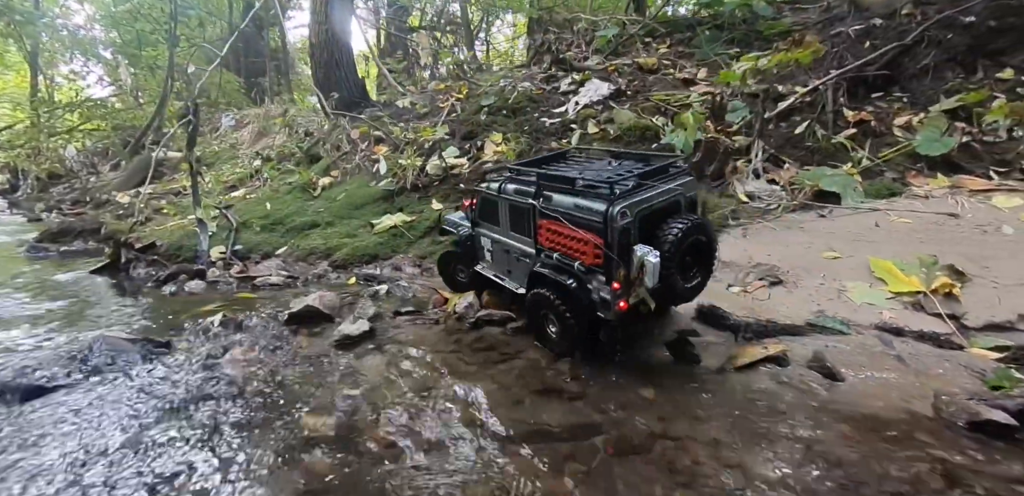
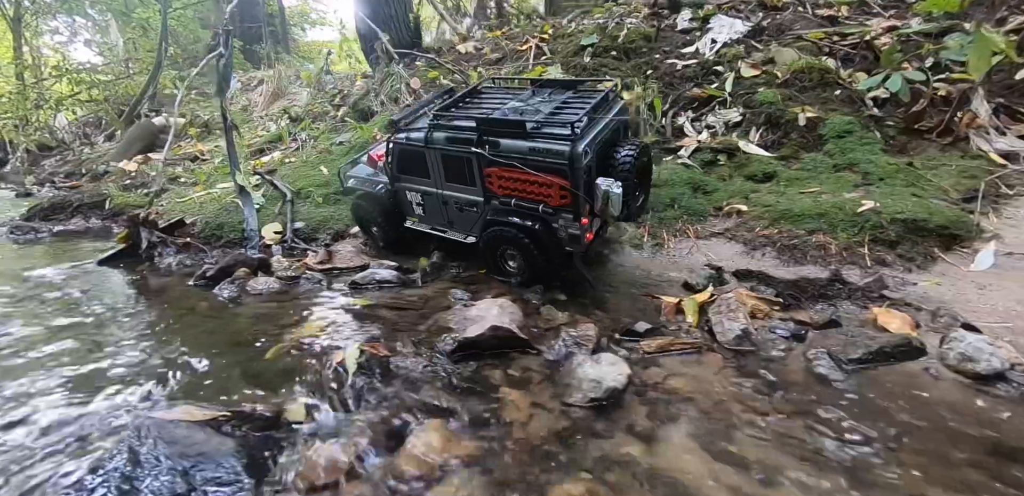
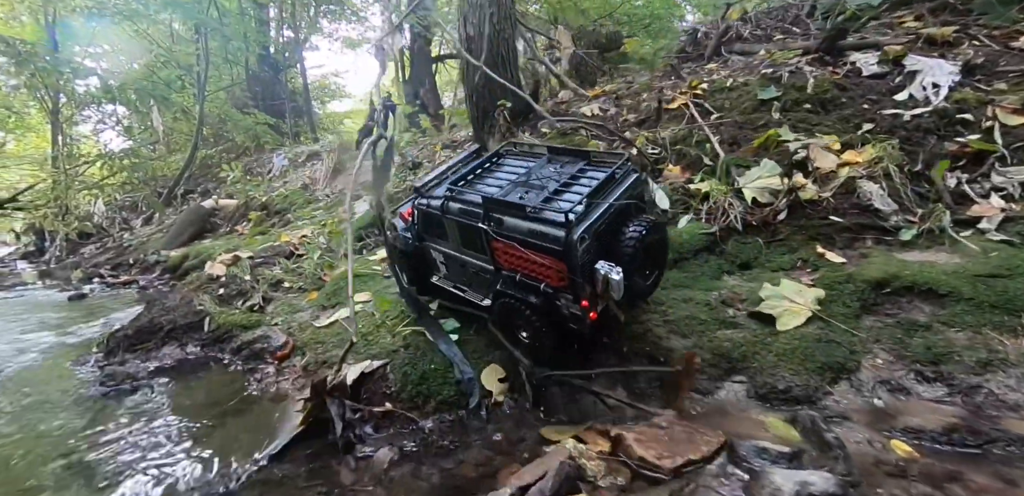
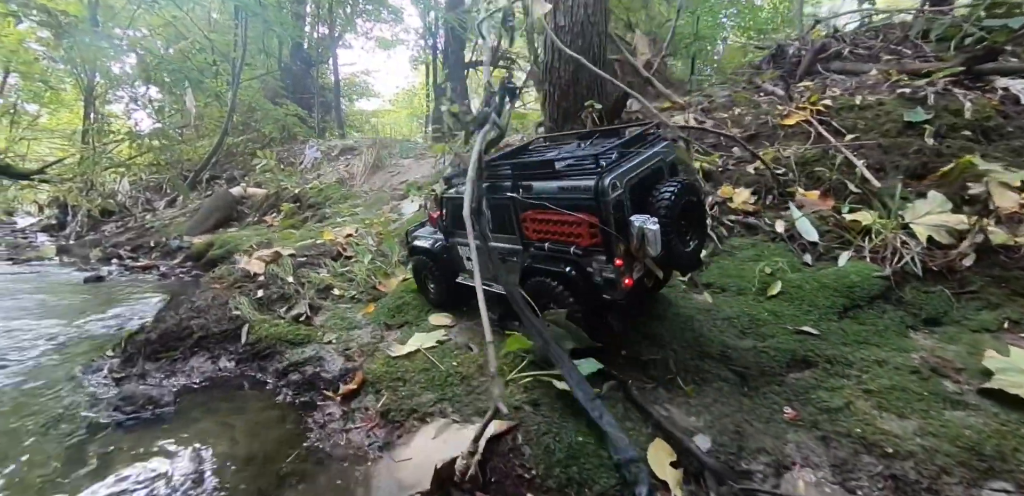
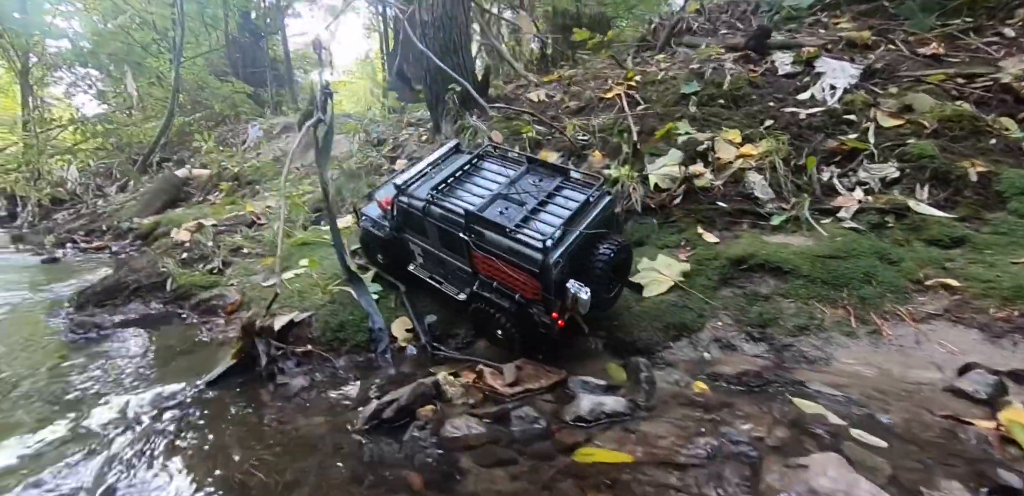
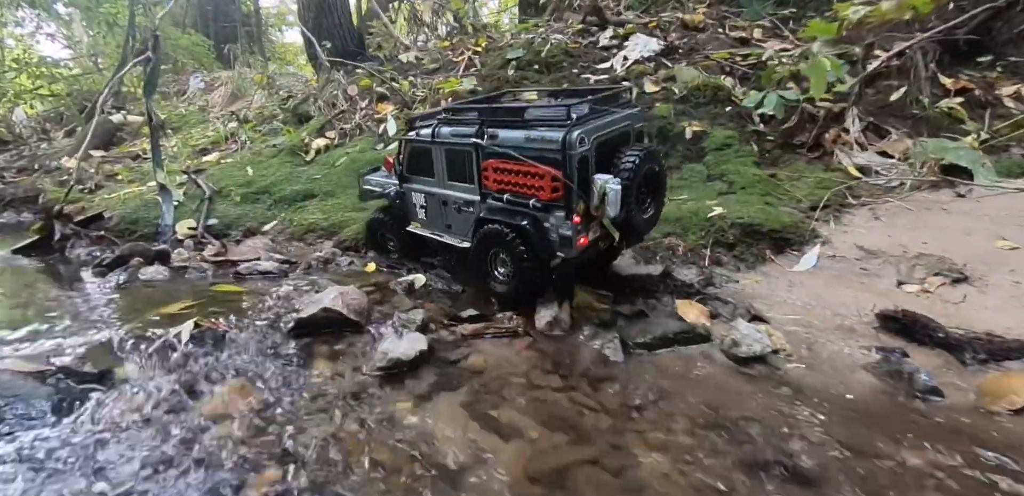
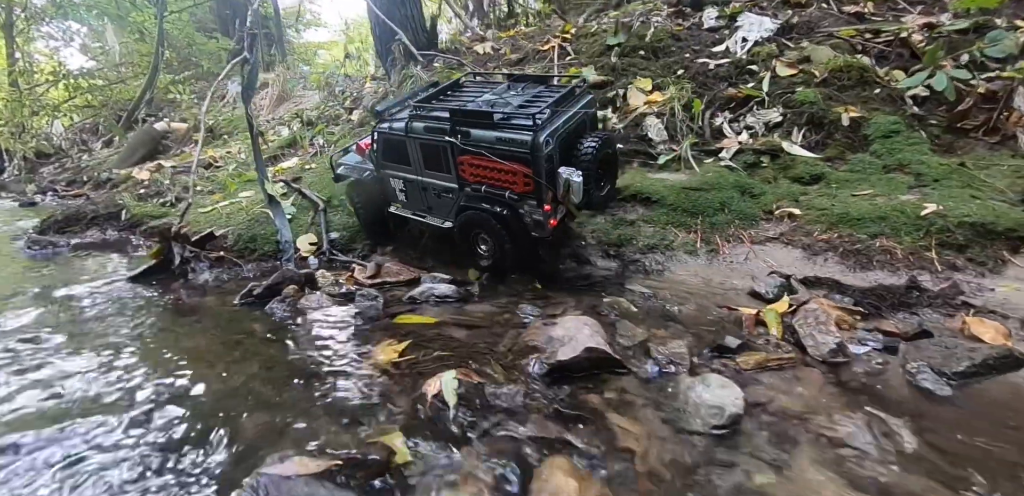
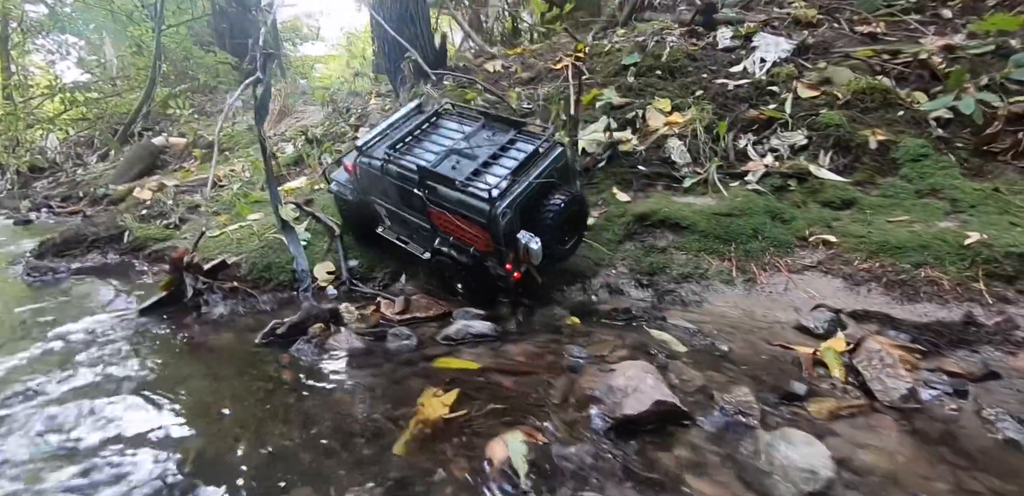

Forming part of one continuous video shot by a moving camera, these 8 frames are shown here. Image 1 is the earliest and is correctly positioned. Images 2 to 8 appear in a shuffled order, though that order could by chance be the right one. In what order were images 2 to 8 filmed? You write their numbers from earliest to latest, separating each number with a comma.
6, 2, 7, 8, 5, 3, 4
